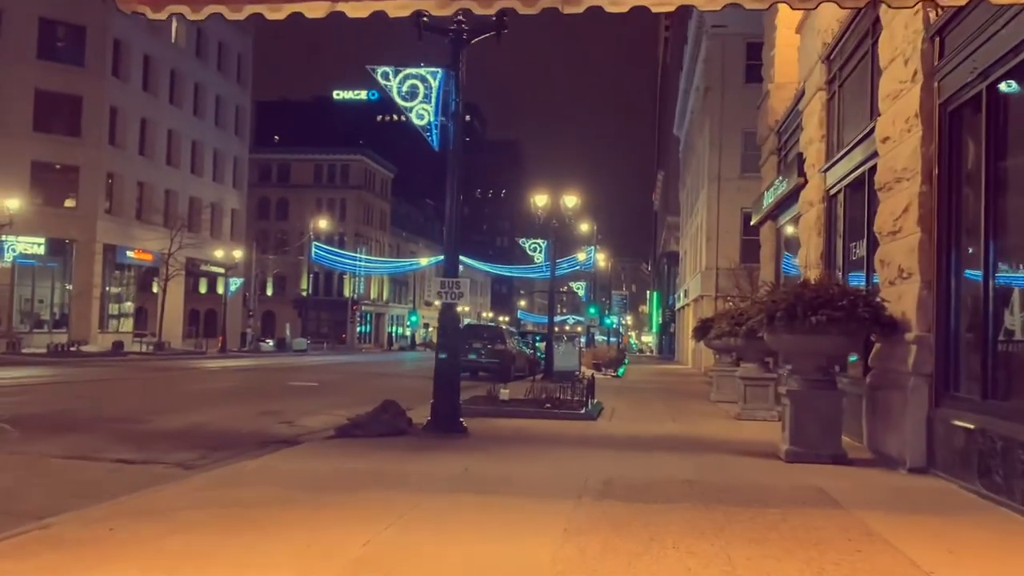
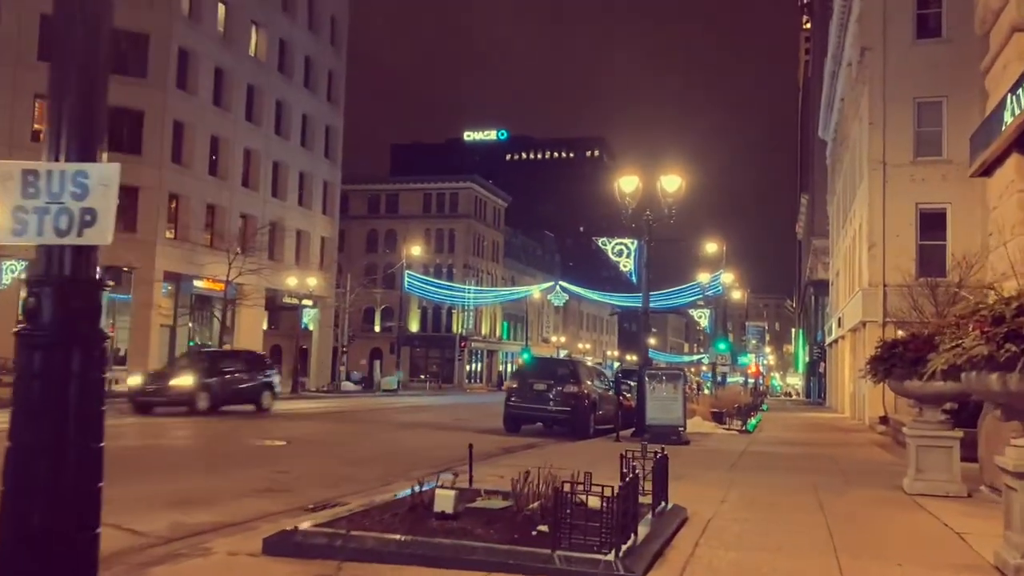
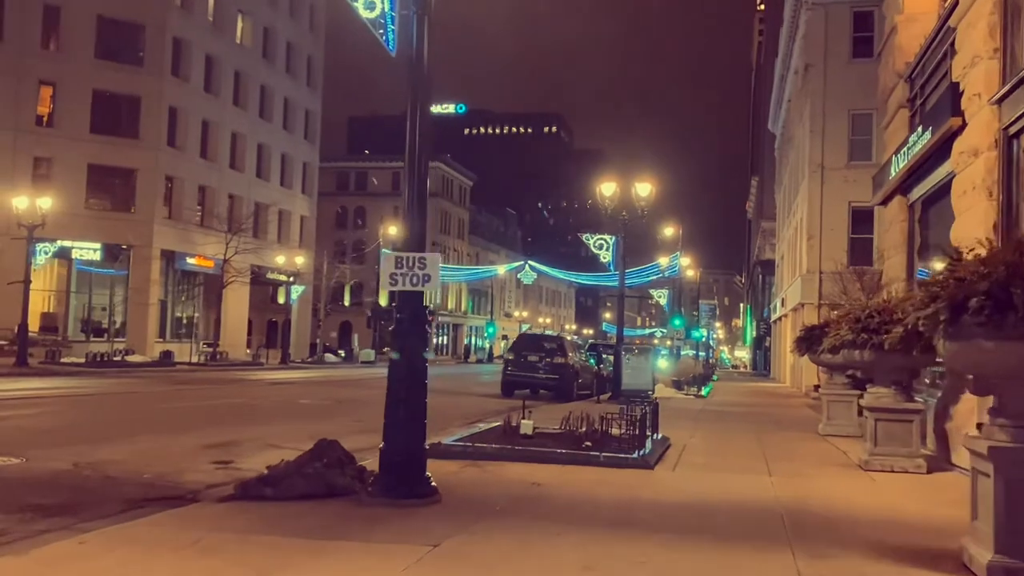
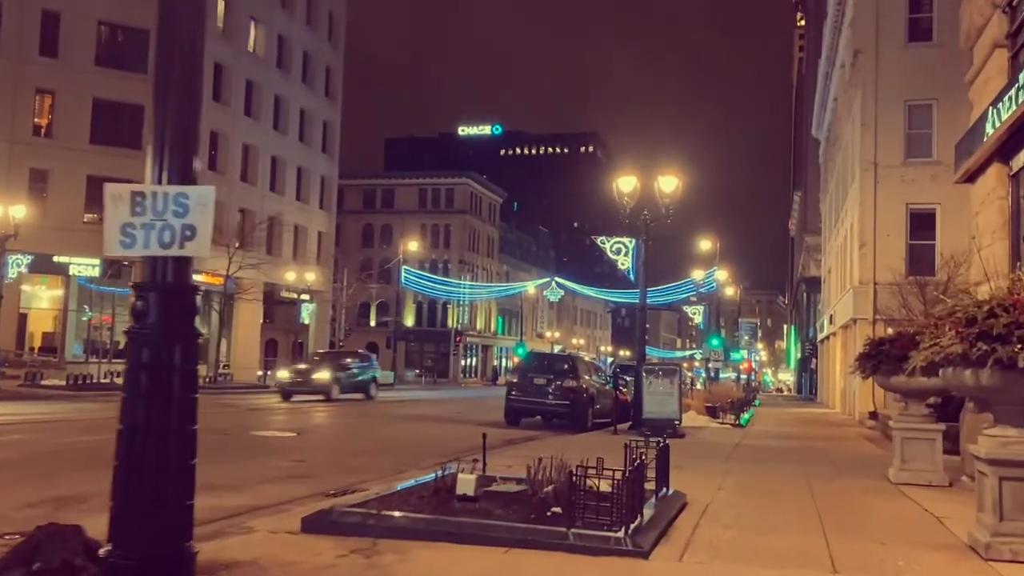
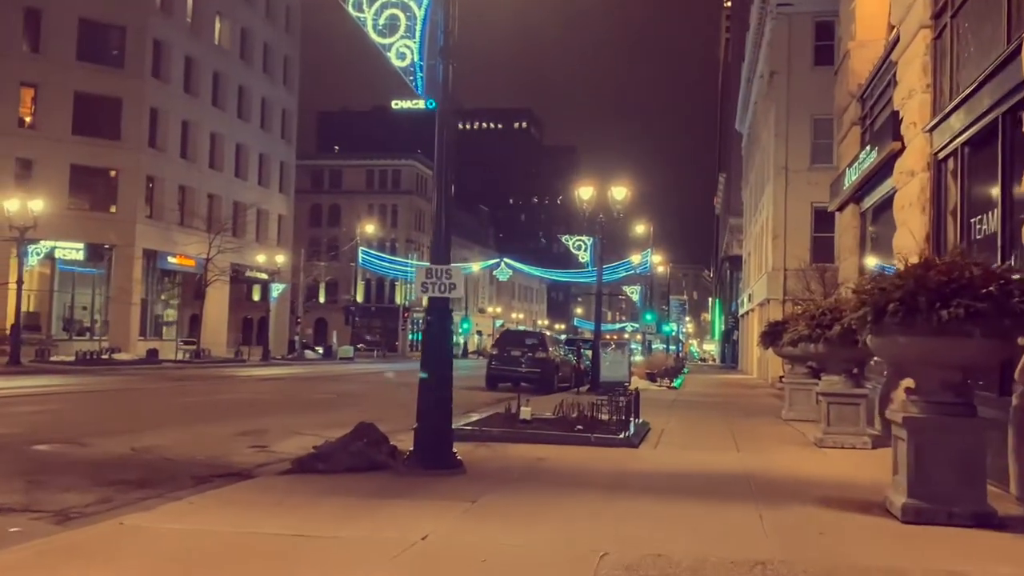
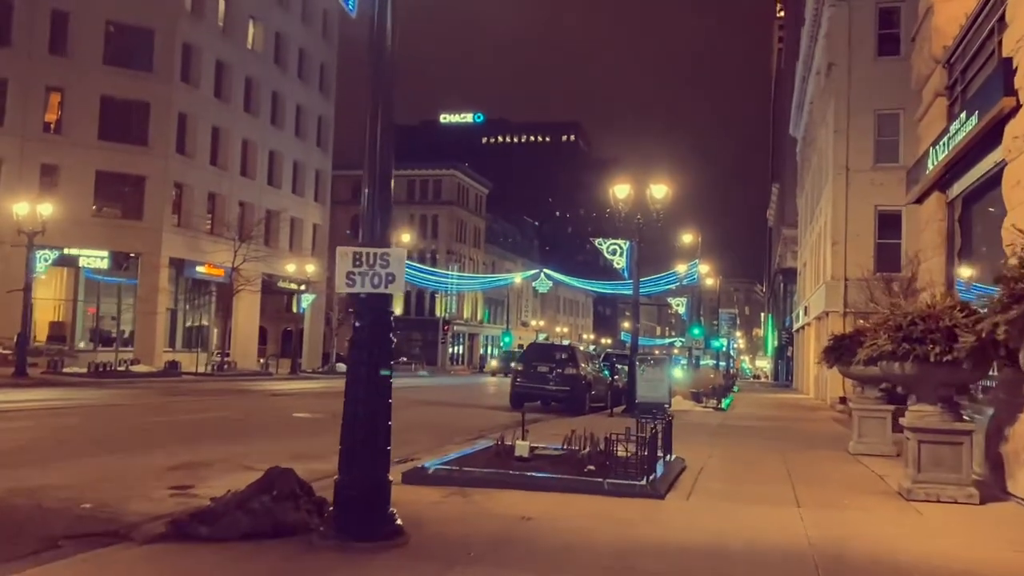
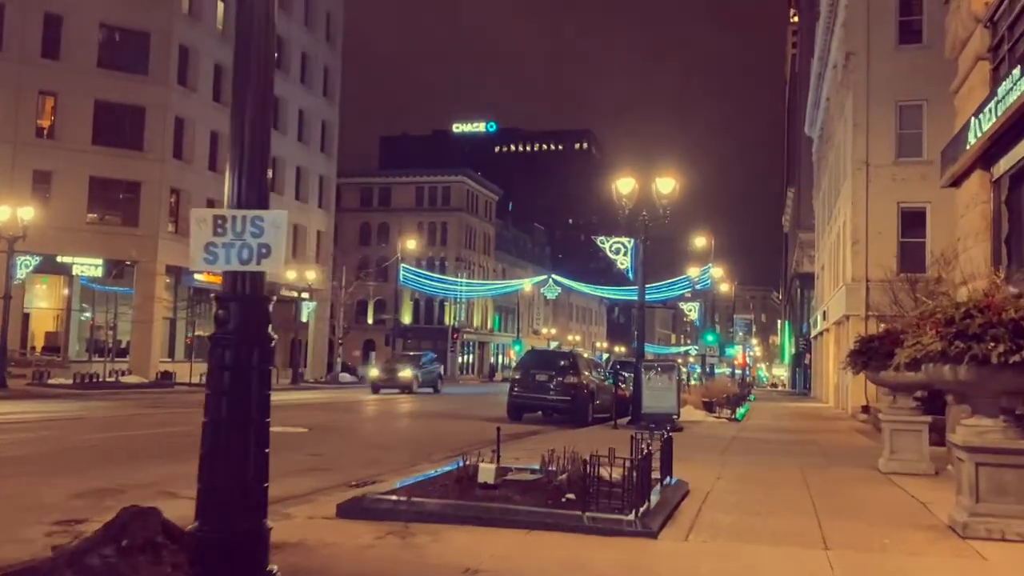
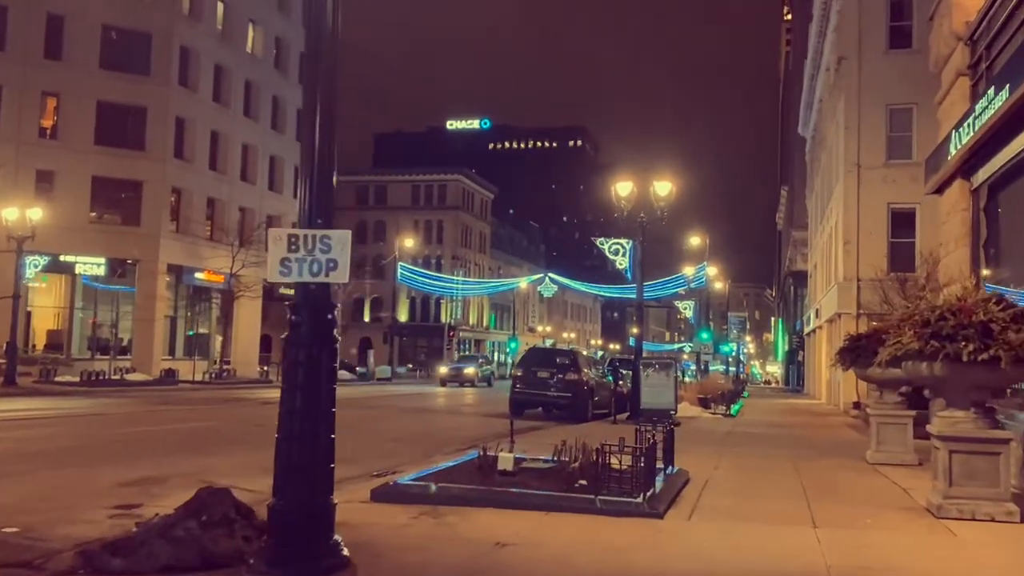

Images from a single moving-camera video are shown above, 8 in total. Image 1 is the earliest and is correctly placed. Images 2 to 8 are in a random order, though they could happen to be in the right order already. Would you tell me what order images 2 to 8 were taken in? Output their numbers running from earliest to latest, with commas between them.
5, 3, 6, 8, 7, 4, 2
